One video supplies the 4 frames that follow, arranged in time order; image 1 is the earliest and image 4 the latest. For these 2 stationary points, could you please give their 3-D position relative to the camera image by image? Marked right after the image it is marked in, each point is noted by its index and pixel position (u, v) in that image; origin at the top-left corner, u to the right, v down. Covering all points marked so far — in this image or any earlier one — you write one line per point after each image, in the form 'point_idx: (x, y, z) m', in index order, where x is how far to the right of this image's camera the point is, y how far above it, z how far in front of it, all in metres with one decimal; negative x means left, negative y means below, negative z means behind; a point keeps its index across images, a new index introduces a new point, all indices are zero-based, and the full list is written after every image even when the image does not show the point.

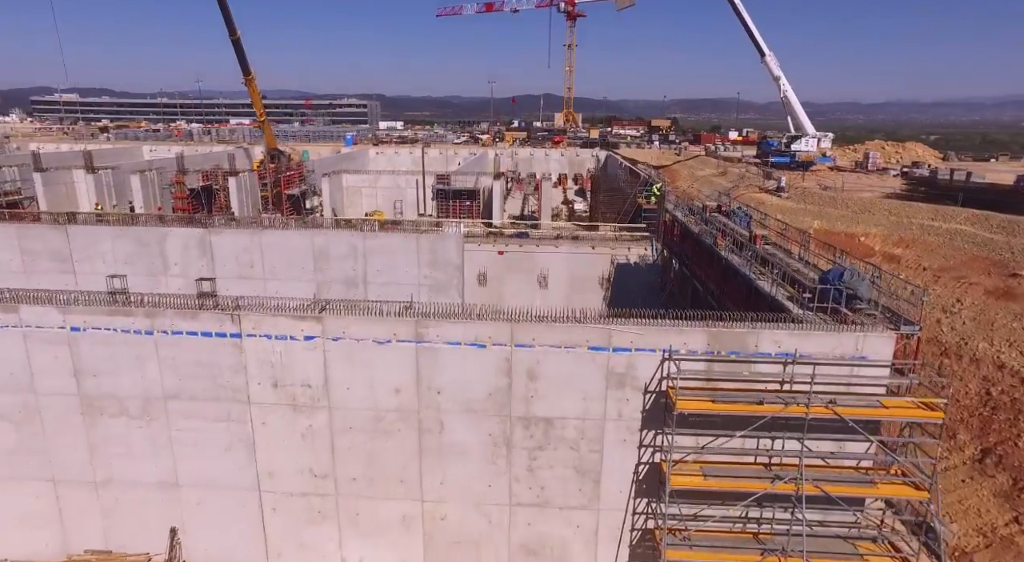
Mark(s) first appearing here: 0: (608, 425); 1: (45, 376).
0: (+1.4, -2.2, +8.9) m
1: (-7.3, -1.5, +9.2) m
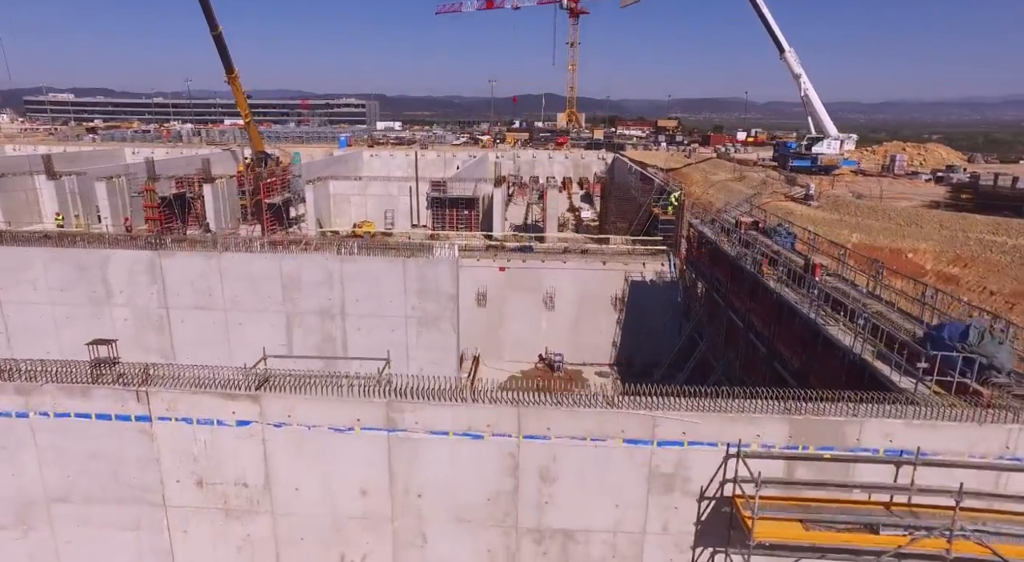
0: (+1.5, -2.9, +6.5) m
1: (-7.2, -2.2, +6.8) m
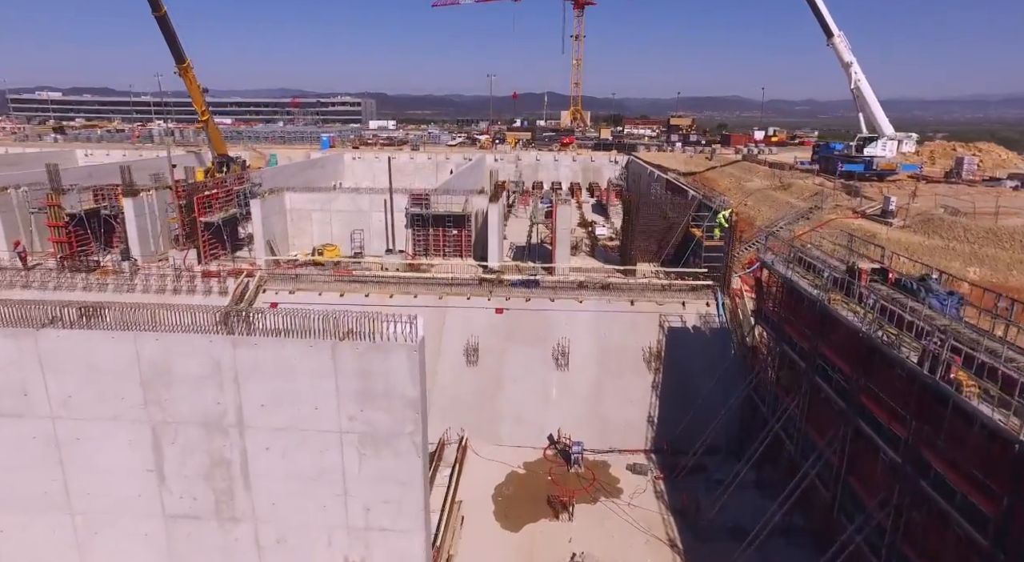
0: (+1.5, -4.2, +1.4) m
1: (-7.2, -3.5, +1.7) m
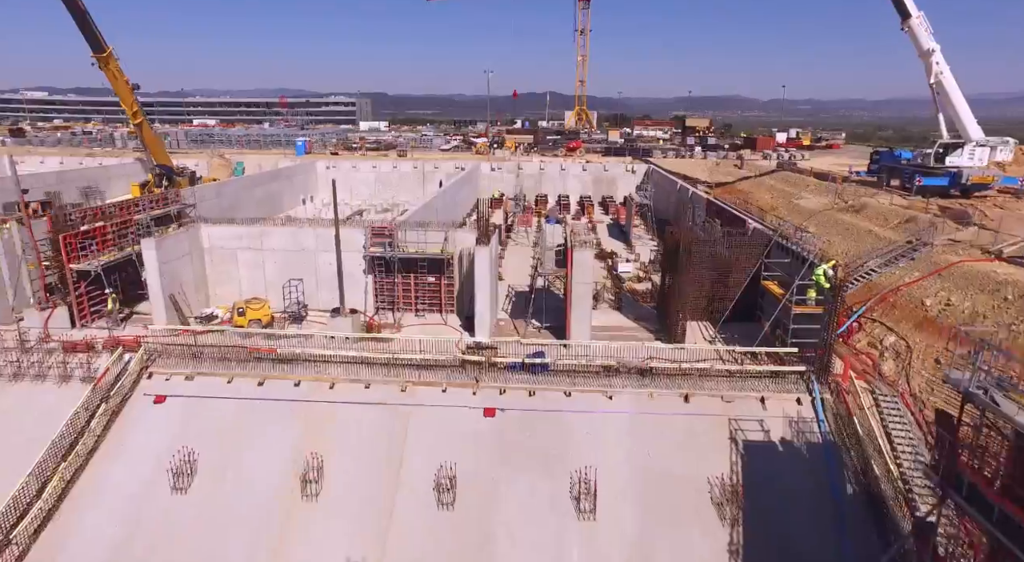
0: (+1.4, -5.9, -4.3) m
1: (-7.3, -5.2, -3.9) m
